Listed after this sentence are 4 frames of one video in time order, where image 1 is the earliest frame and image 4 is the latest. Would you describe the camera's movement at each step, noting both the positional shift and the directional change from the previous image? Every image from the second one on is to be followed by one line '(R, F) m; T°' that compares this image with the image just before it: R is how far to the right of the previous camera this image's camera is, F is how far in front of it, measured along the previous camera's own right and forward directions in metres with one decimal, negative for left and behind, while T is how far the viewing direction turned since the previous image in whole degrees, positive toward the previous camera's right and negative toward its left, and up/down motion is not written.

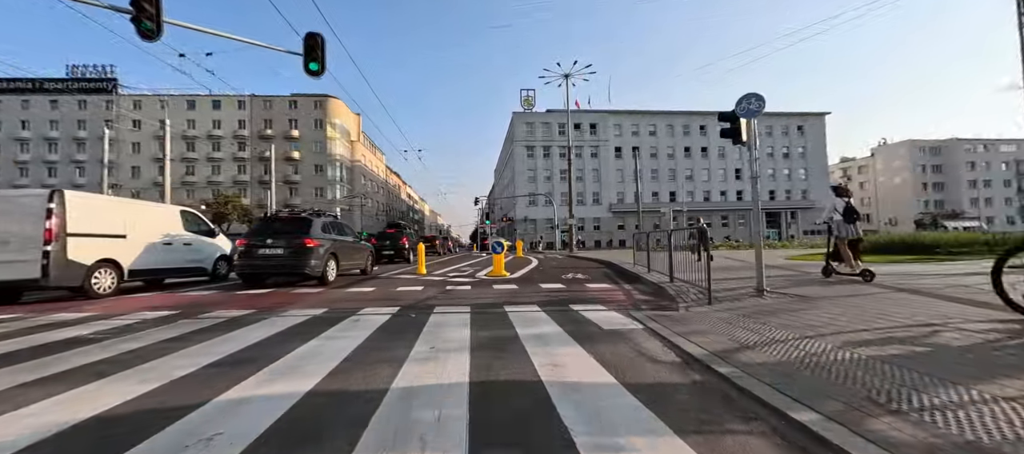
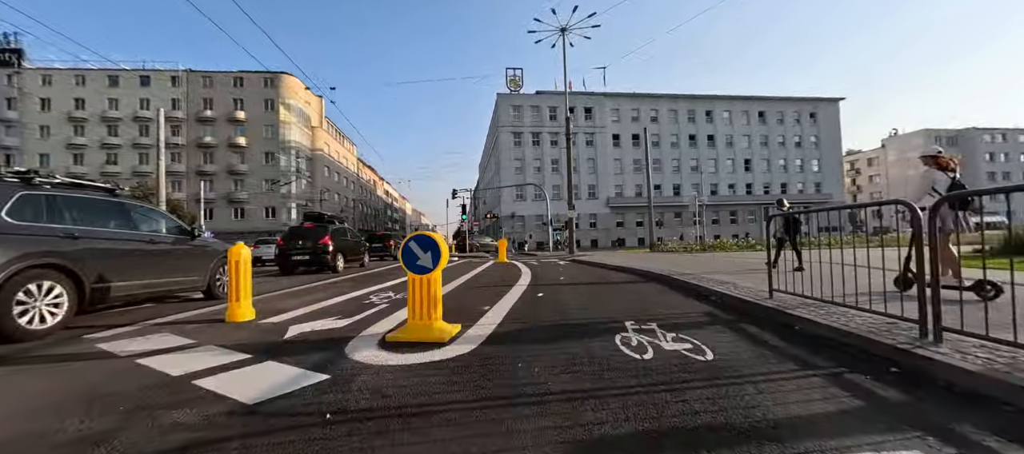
(+0.4, +7.7) m; +2°
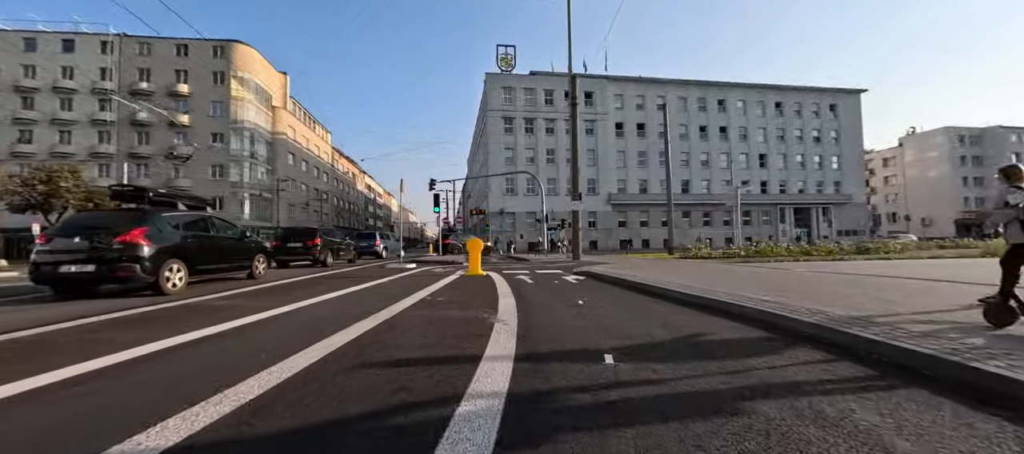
(+0.4, +6.7) m; +1°
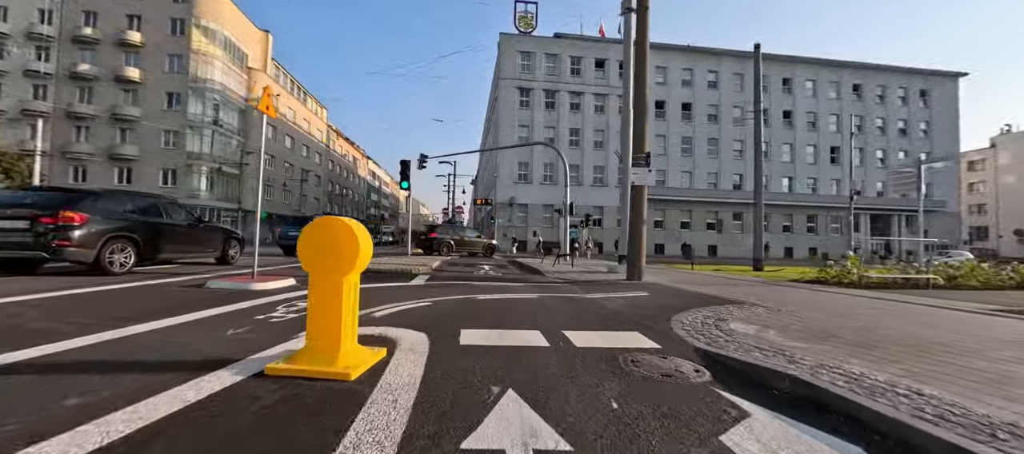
(+0.3, +8.8) m; -2°
